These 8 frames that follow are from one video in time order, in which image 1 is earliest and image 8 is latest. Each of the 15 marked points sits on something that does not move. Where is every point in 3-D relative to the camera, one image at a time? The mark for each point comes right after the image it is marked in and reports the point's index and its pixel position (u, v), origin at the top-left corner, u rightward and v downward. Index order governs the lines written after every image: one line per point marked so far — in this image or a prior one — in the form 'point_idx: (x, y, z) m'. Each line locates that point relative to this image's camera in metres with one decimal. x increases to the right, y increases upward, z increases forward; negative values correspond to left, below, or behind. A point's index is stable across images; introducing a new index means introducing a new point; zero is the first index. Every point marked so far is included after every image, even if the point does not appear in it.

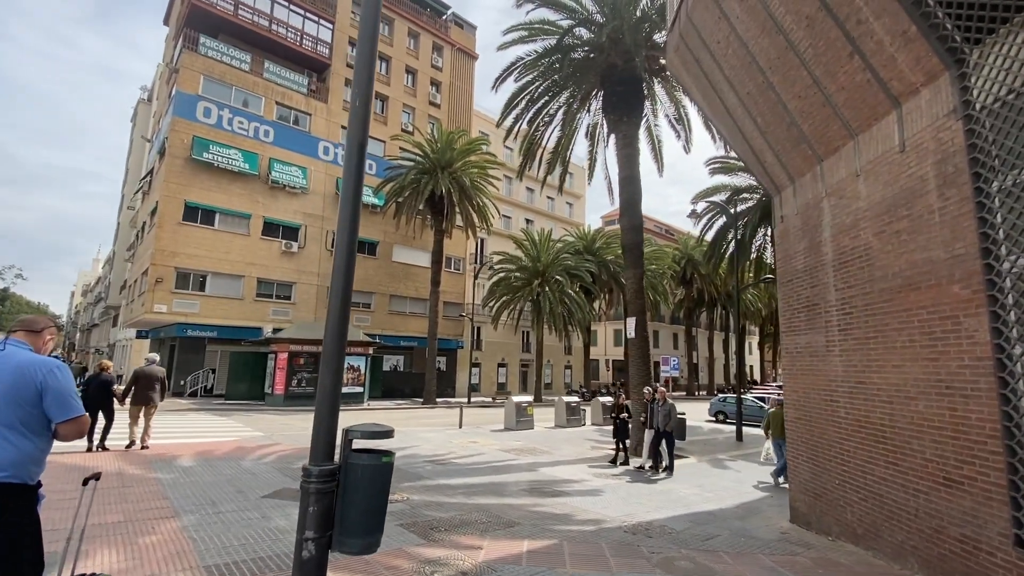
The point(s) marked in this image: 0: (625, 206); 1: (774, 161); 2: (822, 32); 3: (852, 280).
0: (+3.2, +2.3, +15.0) m
1: (+4.0, +2.0, +8.3) m
2: (+3.7, +3.0, +6.4) m
3: (+4.2, +0.1, +6.7) m
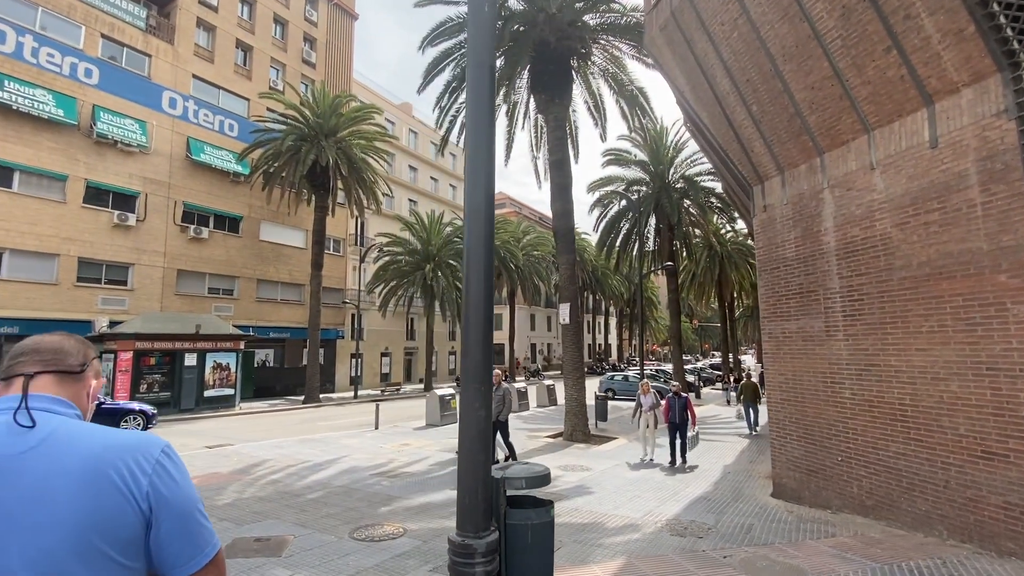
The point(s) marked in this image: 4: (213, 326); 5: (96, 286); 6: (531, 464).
0: (+1.2, +2.7, +14.7) m
1: (+3.9, +2.2, +8.5) m
2: (+4.1, +3.2, +6.5) m
3: (+4.5, +0.3, +7.0) m
4: (-10.6, -1.4, +19.1) m
5: (-15.0, +0.1, +19.5) m
6: (+0.1, -1.1, +3.3) m
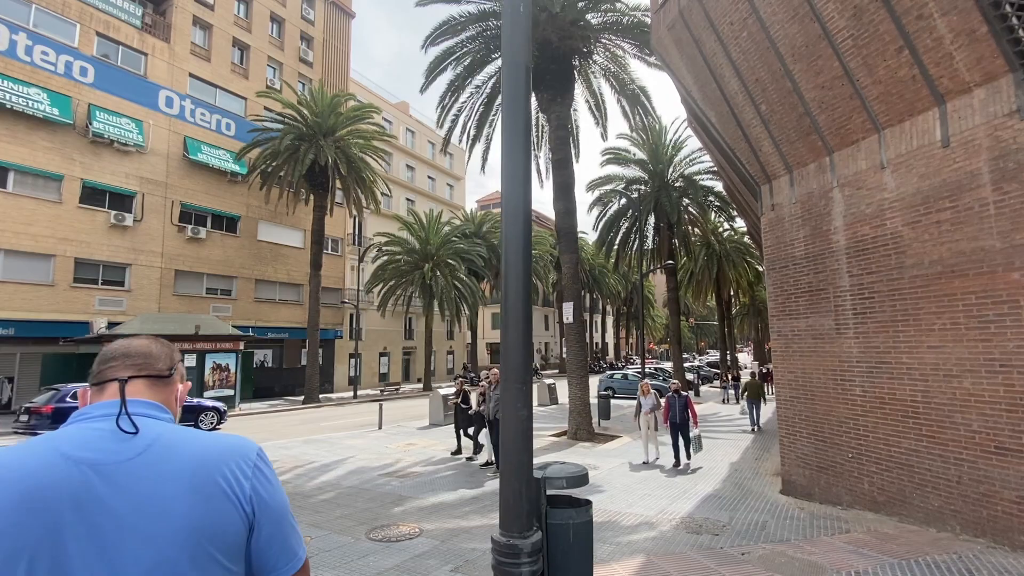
0: (+1.3, +2.7, +14.7) m
1: (+4.1, +2.2, +8.5) m
2: (+4.3, +3.2, +6.5) m
3: (+4.7, +0.3, +7.1) m
4: (-10.5, -1.4, +19.0) m
5: (-15.0, 0.0, +19.3) m
6: (+0.3, -1.1, +3.3) m
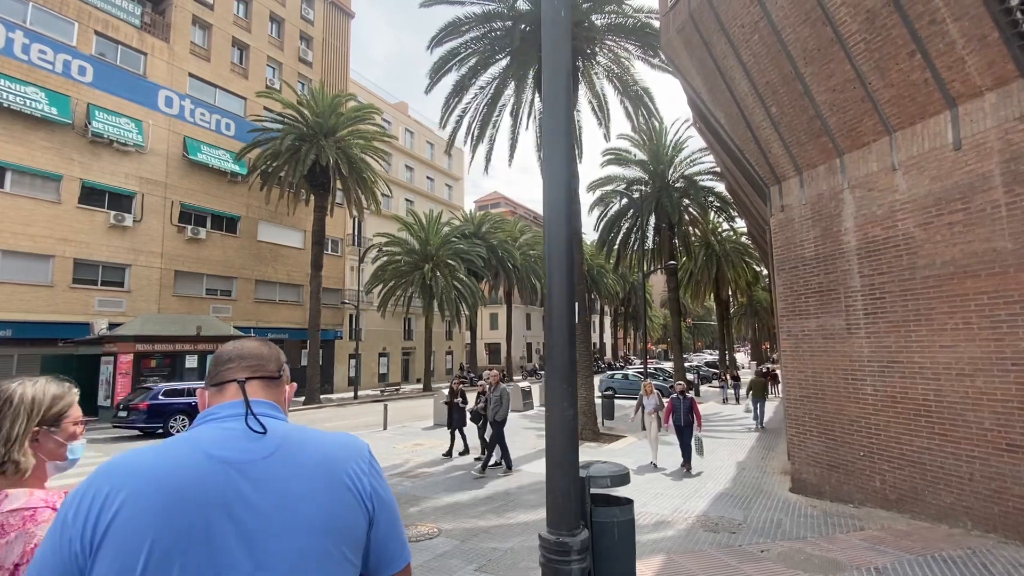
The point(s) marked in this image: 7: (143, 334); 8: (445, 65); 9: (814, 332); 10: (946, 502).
0: (+1.4, +2.7, +14.7) m
1: (+4.3, +2.2, +8.6) m
2: (+4.5, +3.2, +6.6) m
3: (+4.9, +0.3, +7.1) m
4: (-10.5, -1.4, +18.9) m
5: (-14.9, 0.0, +19.2) m
6: (+0.6, -1.1, +3.4) m
7: (-11.2, -1.4, +16.5) m
8: (-1.9, +6.3, +15.3) m
9: (+4.5, -0.7, +8.1) m
10: (+5.2, -2.5, +6.4) m
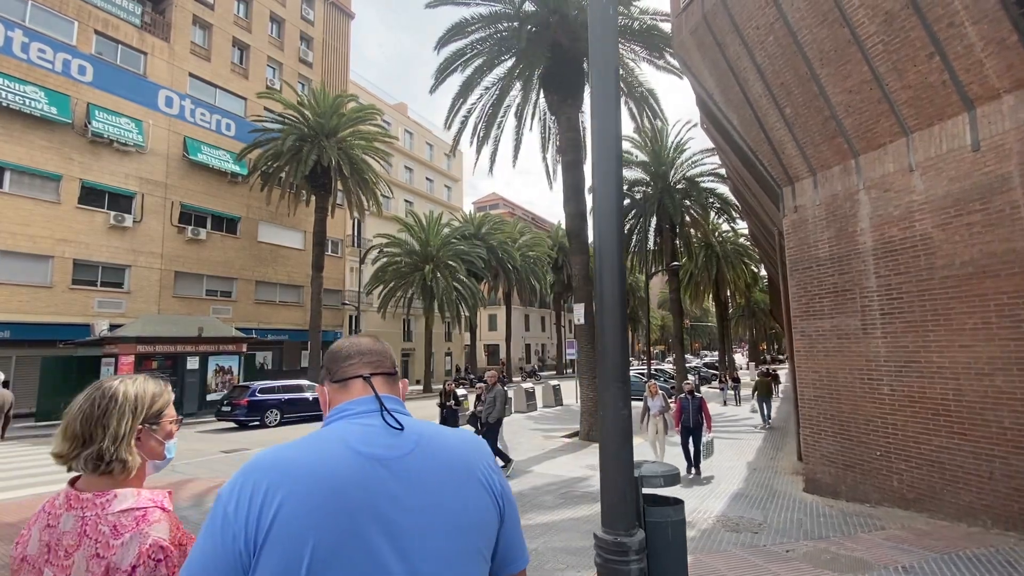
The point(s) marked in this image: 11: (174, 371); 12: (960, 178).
0: (+1.6, +2.6, +14.7) m
1: (+4.5, +2.2, +8.7) m
2: (+4.8, +3.2, +6.6) m
3: (+5.2, +0.3, +7.2) m
4: (-10.3, -1.4, +18.8) m
5: (-14.8, 0.0, +19.0) m
6: (+0.9, -1.1, +3.3) m
7: (-11.1, -1.4, +16.3) m
8: (-1.8, +6.3, +15.3) m
9: (+4.8, -0.7, +8.2) m
10: (+5.4, -2.5, +6.5) m
11: (-10.7, -2.6, +17.1) m
12: (+5.5, +1.4, +6.6) m
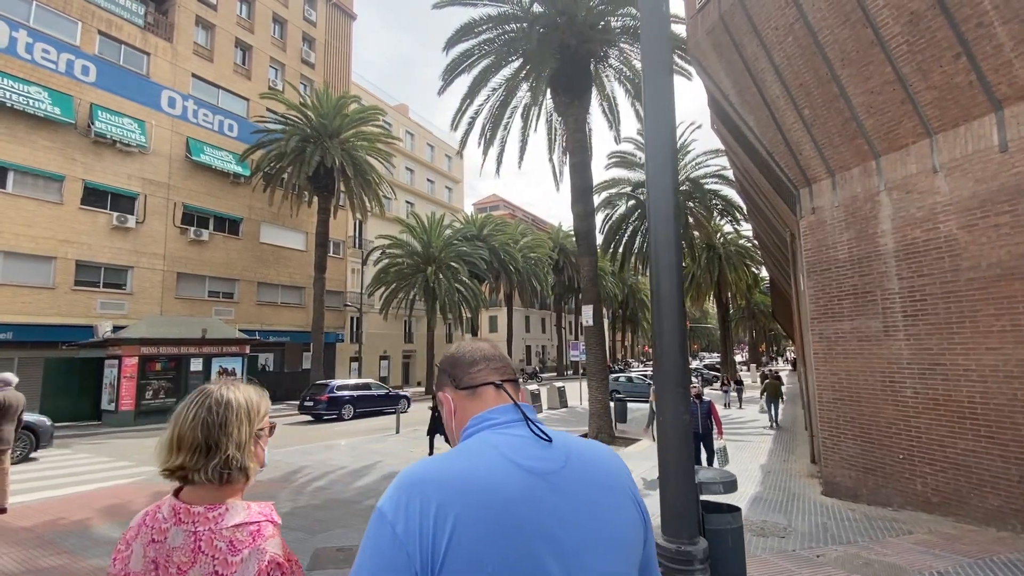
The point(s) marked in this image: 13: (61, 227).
0: (+1.8, +2.6, +14.7) m
1: (+4.8, +2.1, +8.6) m
2: (+5.1, +3.2, +6.6) m
3: (+5.5, +0.2, +7.1) m
4: (-10.1, -1.5, +18.6) m
5: (-14.6, -0.1, +18.8) m
6: (+1.2, -1.1, +3.3) m
7: (-10.9, -1.5, +16.1) m
8: (-1.5, +6.2, +15.2) m
9: (+5.1, -0.7, +8.1) m
10: (+5.7, -2.6, +6.4) m
11: (-10.5, -2.7, +16.9) m
12: (+5.8, +1.3, +6.6) m
13: (-15.1, +2.0, +18.0) m
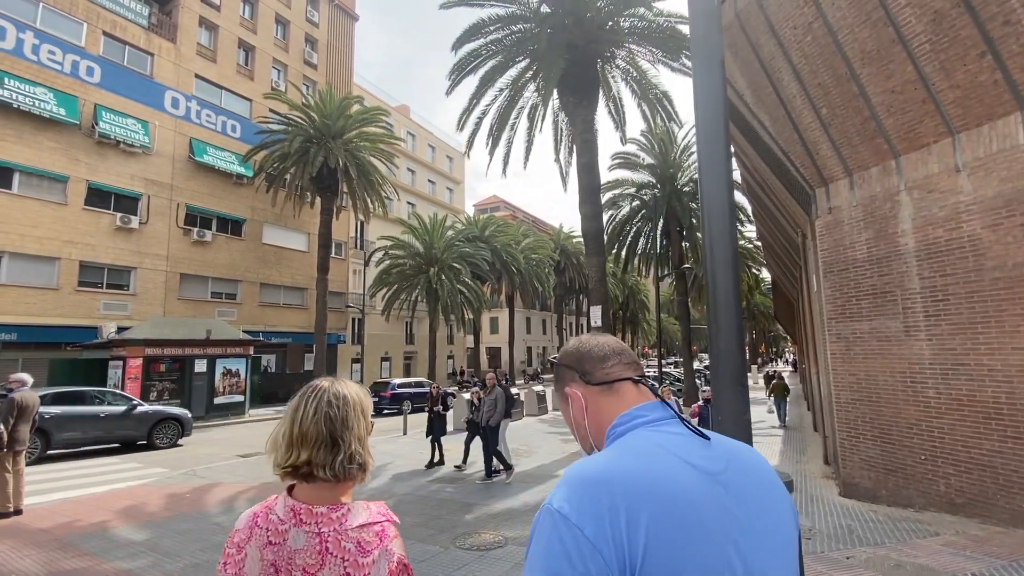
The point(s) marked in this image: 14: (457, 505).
0: (+2.0, +2.6, +14.6) m
1: (+5.1, +2.1, +8.6) m
2: (+5.4, +3.2, +6.6) m
3: (+5.7, +0.2, +7.1) m
4: (-9.9, -1.5, +18.5) m
5: (-14.4, -0.1, +18.6) m
6: (+1.5, -1.1, +3.2) m
7: (-10.7, -1.5, +16.0) m
8: (-1.3, +6.2, +15.1) m
9: (+5.3, -0.7, +8.1) m
10: (+6.0, -2.6, +6.4) m
11: (-10.3, -2.7, +16.8) m
12: (+6.1, +1.3, +6.6) m
13: (-14.9, +2.0, +17.9) m
14: (-0.8, -3.2, +7.8) m
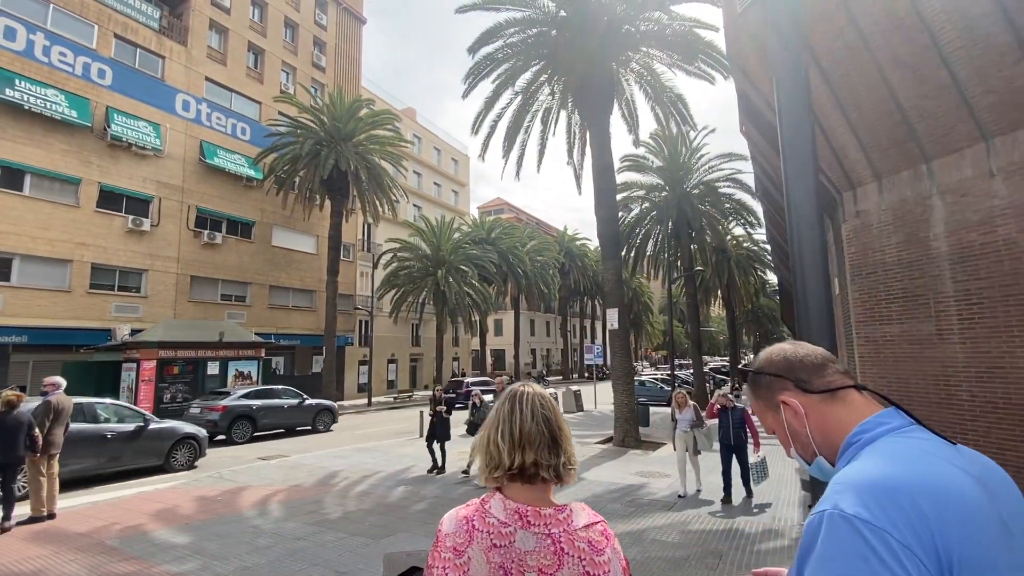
0: (+2.5, +2.5, +14.7) m
1: (+5.5, +2.1, +8.6) m
2: (+5.8, +3.1, +6.6) m
3: (+6.2, +0.2, +7.2) m
4: (-9.5, -1.6, +18.5) m
5: (-13.9, -0.2, +18.6) m
6: (+2.0, -1.1, +3.2) m
7: (-10.2, -1.5, +16.0) m
8: (-0.8, +6.1, +15.2) m
9: (+5.8, -0.7, +8.1) m
10: (+6.5, -2.6, +6.4) m
11: (-9.8, -2.8, +16.7) m
12: (+6.5, +1.3, +6.6) m
13: (-14.5, +1.9, +17.8) m
14: (-0.3, -3.2, +7.8) m
